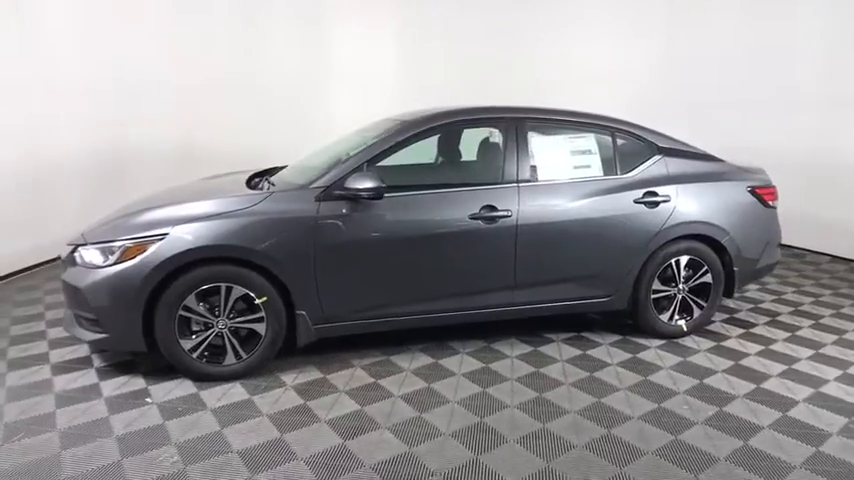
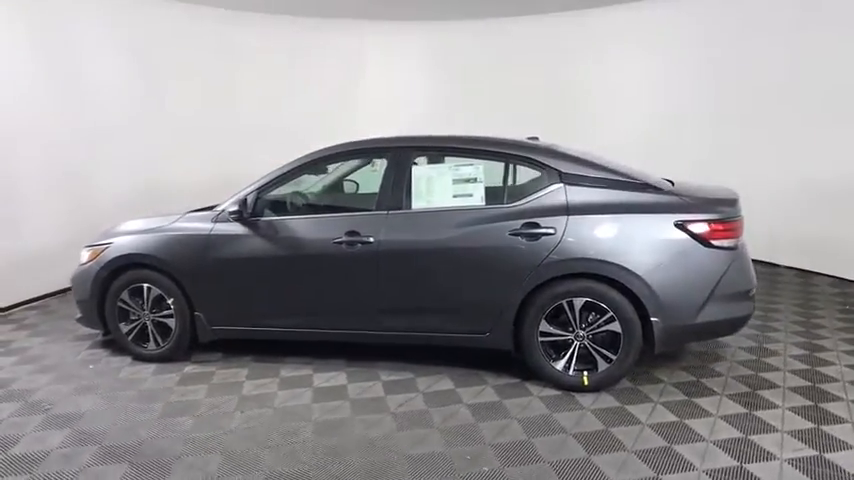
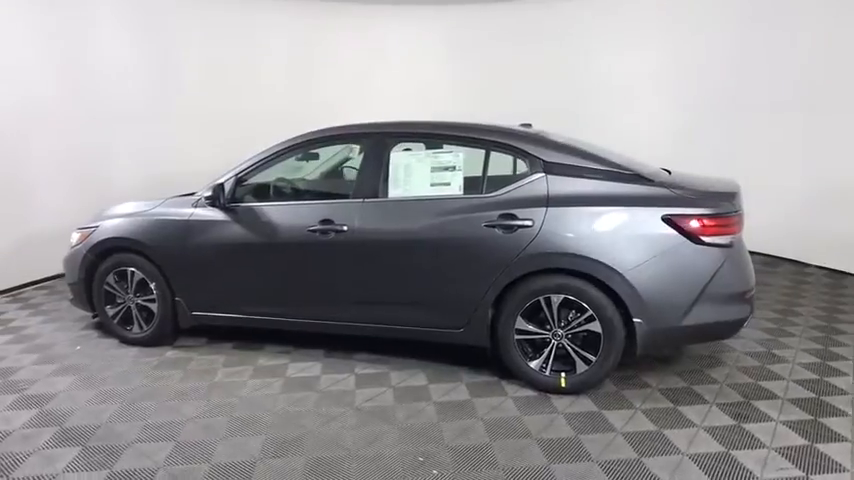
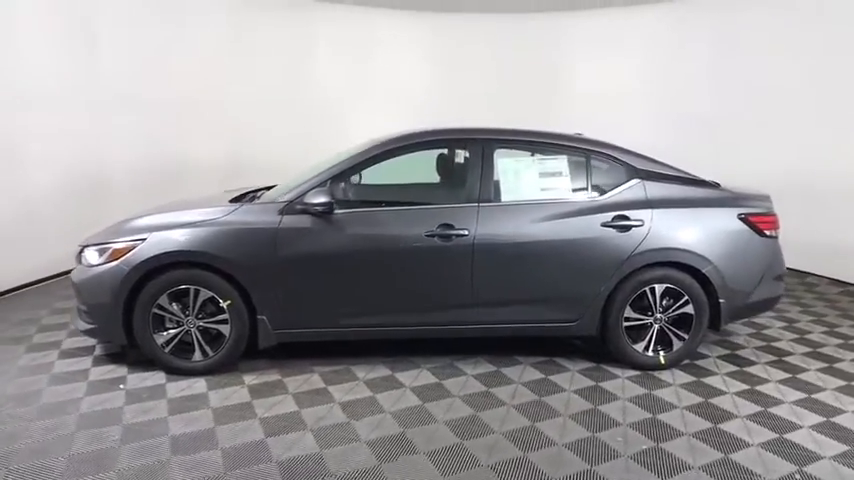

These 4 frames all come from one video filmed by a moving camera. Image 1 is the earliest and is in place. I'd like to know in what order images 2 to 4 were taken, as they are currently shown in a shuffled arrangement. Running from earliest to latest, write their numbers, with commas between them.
4, 2, 3
